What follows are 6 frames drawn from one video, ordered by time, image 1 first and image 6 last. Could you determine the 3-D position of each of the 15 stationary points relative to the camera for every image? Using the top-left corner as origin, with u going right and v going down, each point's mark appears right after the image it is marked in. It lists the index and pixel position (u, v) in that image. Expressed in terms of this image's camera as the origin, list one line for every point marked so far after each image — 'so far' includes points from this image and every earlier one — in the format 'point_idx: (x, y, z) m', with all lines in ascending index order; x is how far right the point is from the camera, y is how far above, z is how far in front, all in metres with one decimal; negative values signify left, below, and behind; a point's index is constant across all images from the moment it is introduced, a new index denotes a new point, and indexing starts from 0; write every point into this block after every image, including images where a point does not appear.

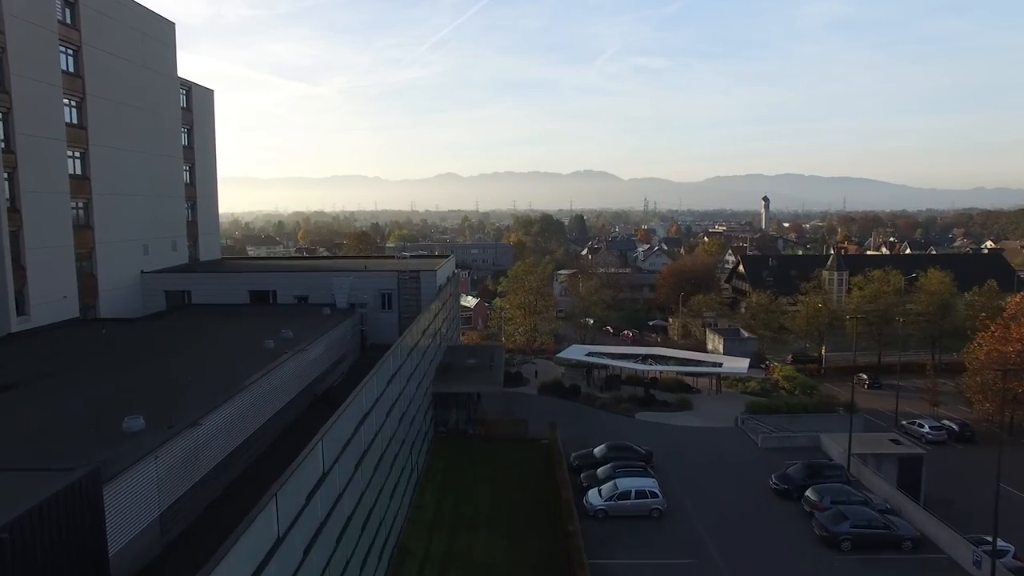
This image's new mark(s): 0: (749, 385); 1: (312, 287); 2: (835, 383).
0: (+4.5, -1.8, +13.5) m
1: (-3.5, 0.0, +12.4) m
2: (+7.9, -2.3, +17.5) m
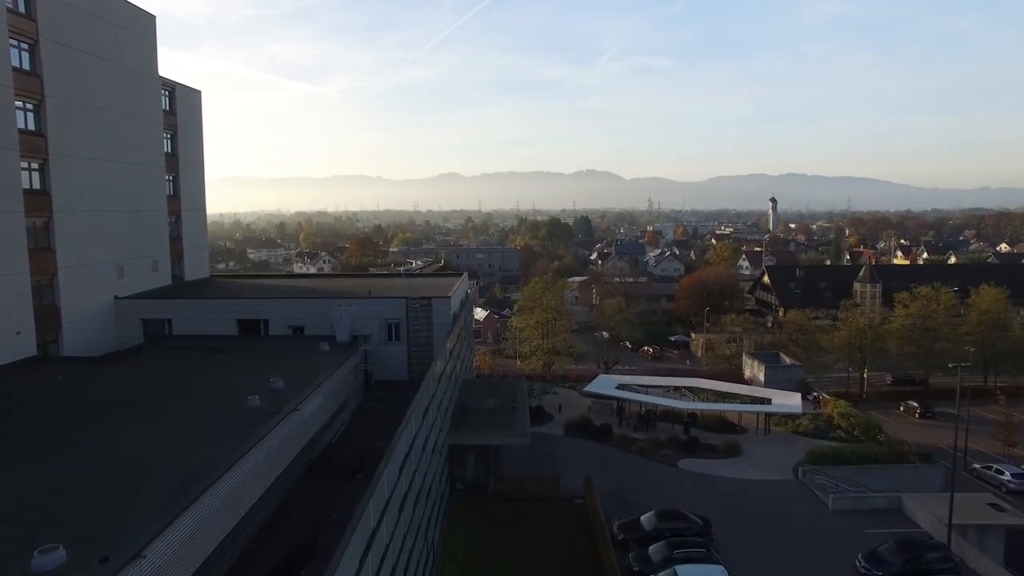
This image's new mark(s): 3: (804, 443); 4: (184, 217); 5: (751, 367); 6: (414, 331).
0: (+4.9, -2.3, +11.9) m
1: (-3.1, -0.5, +10.9) m
2: (+8.3, -2.8, +16.0) m
3: (+4.7, -2.5, +11.4) m
4: (-6.3, +1.3, +13.6) m
5: (+5.1, -1.7, +15.4) m
6: (-1.5, -0.7, +10.7) m
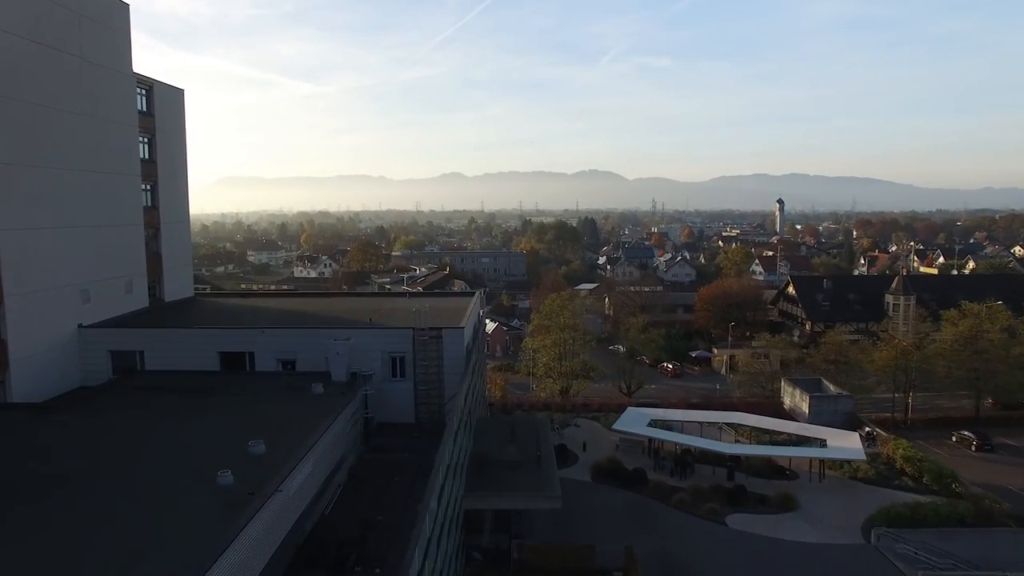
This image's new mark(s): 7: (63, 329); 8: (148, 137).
0: (+5.2, -2.7, +10.5) m
1: (-2.8, -0.8, +9.5) m
2: (+8.6, -3.2, +14.5) m
3: (+5.0, -2.8, +9.9) m
4: (-6.0, +1.0, +12.2) m
5: (+5.5, -2.1, +13.9) m
6: (-1.2, -1.0, +9.3) m
7: (-5.9, -0.5, +9.4) m
8: (-6.0, +2.5, +11.7) m
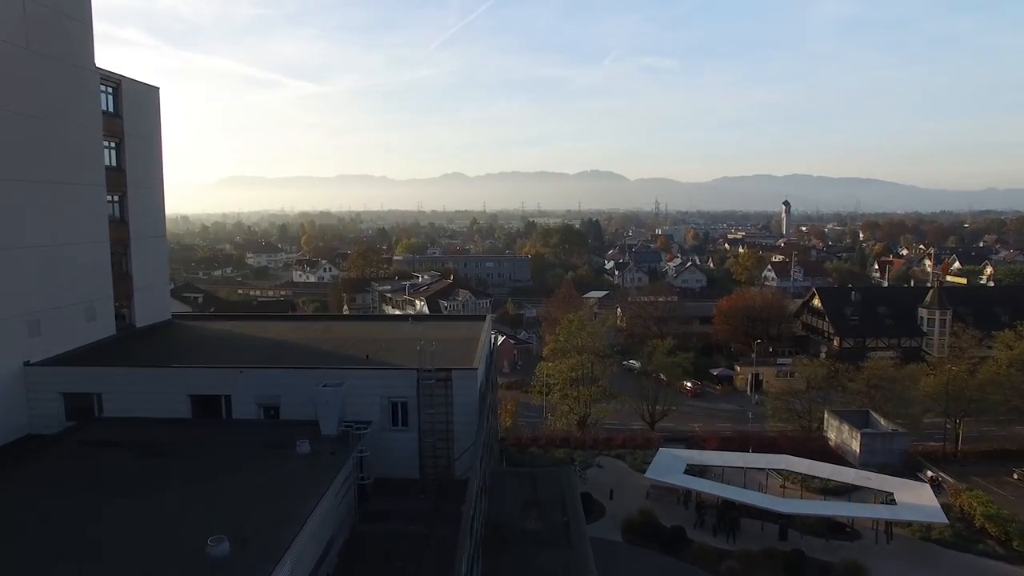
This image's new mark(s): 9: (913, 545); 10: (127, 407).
0: (+5.4, -3.0, +9.1) m
1: (-2.6, -1.2, +8.1) m
2: (+8.9, -3.6, +13.1) m
3: (+5.2, -3.2, +8.5) m
4: (-5.7, +0.6, +10.8) m
5: (+5.7, -2.5, +12.5) m
6: (-0.9, -1.4, +7.9) m
7: (-5.7, -0.9, +8.0) m
8: (-5.8, +2.1, +10.3) m
9: (+5.0, -3.2, +8.8) m
10: (-4.5, -1.4, +8.2) m
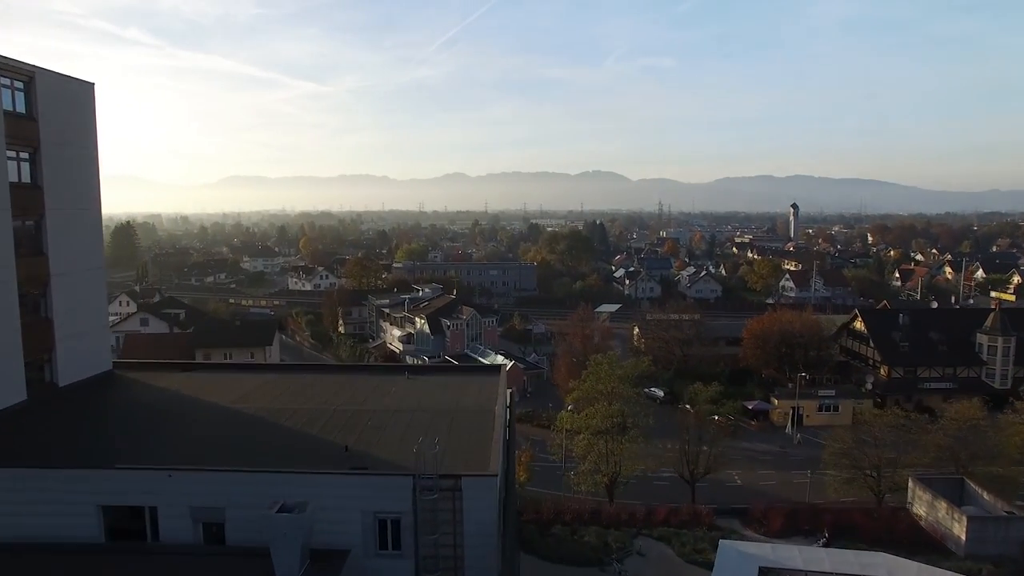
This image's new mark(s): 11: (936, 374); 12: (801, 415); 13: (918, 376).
0: (+5.7, -3.7, +6.8) m
1: (-2.3, -1.8, +5.9) m
2: (+9.2, -4.2, +10.8) m
3: (+5.5, -3.9, +6.3) m
4: (-5.4, 0.0, +8.5) m
5: (+6.0, -3.1, +10.2) m
6: (-0.7, -2.0, +5.6) m
7: (-5.4, -1.5, +5.7) m
8: (-5.5, +1.5, +8.1) m
9: (+5.2, -3.8, +6.6) m
10: (-4.2, -2.0, +6.0) m
11: (+11.5, -2.3, +19.3) m
12: (+7.6, -3.3, +18.6) m
13: (+11.0, -2.4, +19.3) m
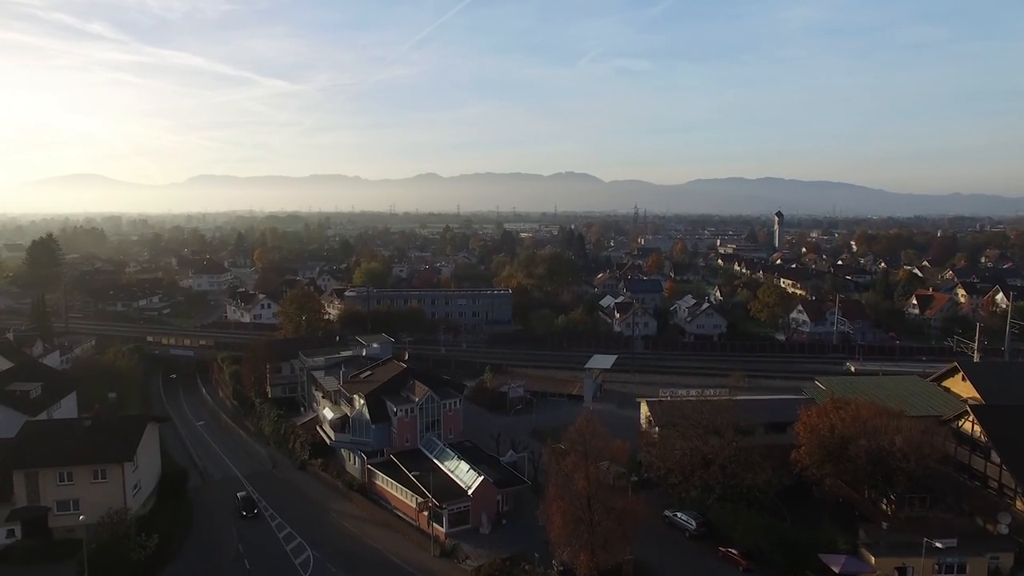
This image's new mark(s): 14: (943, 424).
0: (+5.6, -5.5, +0.5) m
1: (-2.4, -3.6, -0.7) m
2: (+8.9, -6.0, +4.7) m
3: (+5.4, -5.7, 0.0) m
4: (-5.6, -1.8, +1.8) m
5: (+5.7, -4.9, +4.0) m
6: (-0.7, -3.8, -0.9) m
7: (-5.5, -3.3, -1.0) m
8: (-5.6, -0.3, +1.4) m
9: (+5.1, -5.6, +0.3) m
10: (-4.3, -3.8, -0.7) m
11: (+10.9, -4.2, +13.2) m
12: (+7.0, -5.2, +12.4) m
13: (+10.5, -4.2, +13.2) m
14: (+9.6, -3.1, +16.2) m
